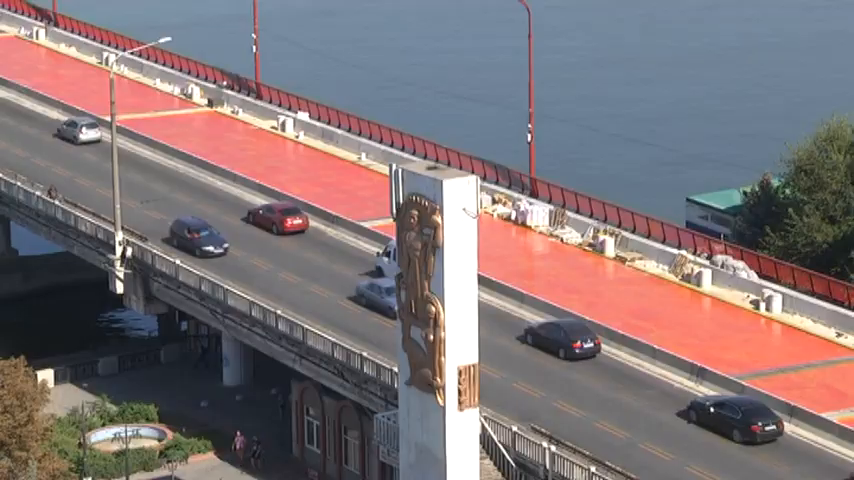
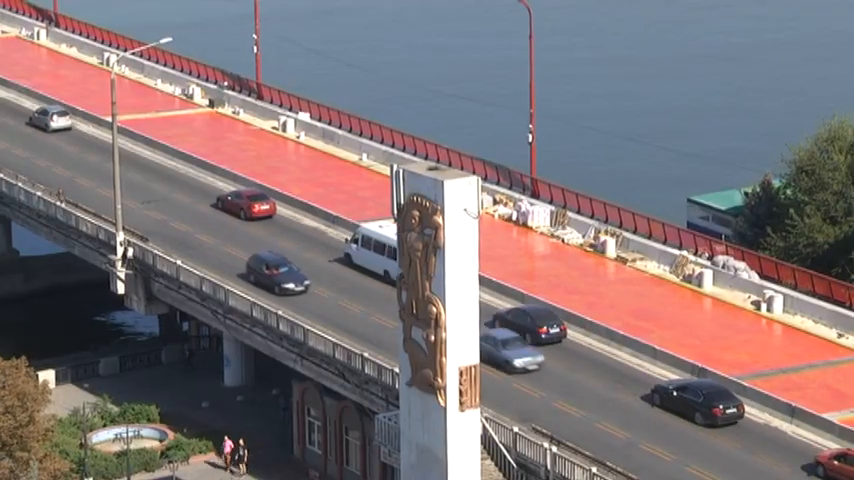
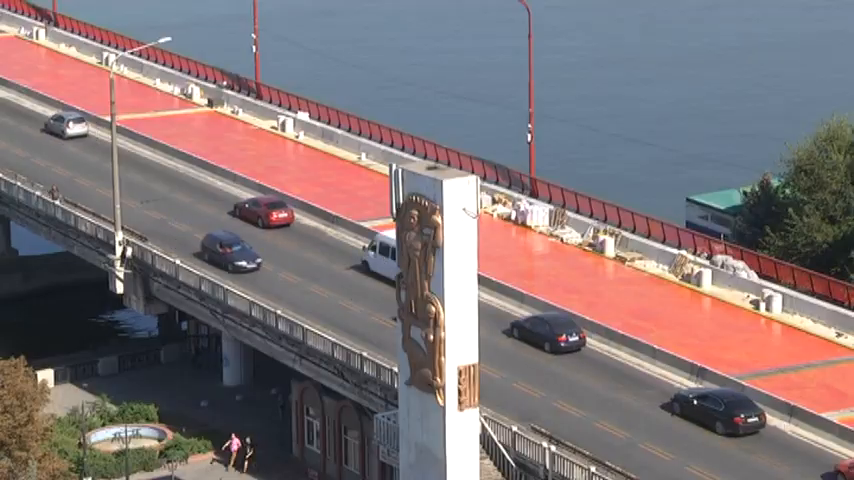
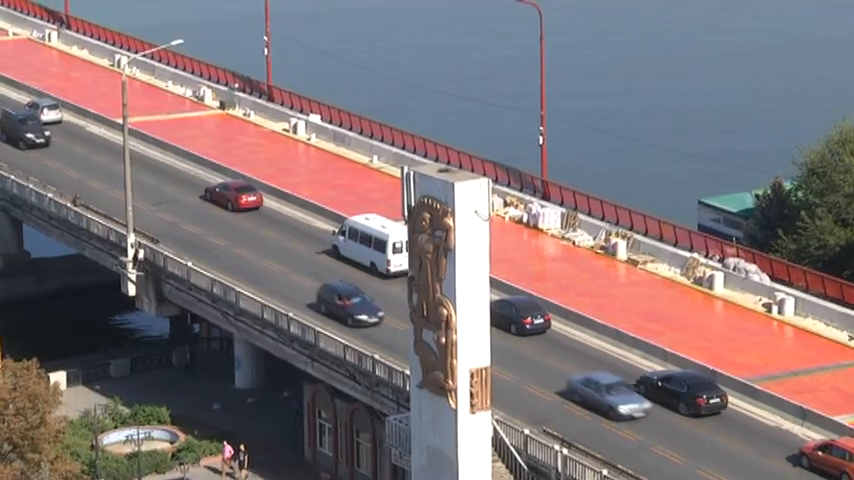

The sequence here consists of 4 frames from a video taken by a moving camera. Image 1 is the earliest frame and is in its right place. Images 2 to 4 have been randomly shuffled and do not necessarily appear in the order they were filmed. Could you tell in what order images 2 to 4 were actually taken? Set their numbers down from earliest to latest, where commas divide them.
3, 2, 4
